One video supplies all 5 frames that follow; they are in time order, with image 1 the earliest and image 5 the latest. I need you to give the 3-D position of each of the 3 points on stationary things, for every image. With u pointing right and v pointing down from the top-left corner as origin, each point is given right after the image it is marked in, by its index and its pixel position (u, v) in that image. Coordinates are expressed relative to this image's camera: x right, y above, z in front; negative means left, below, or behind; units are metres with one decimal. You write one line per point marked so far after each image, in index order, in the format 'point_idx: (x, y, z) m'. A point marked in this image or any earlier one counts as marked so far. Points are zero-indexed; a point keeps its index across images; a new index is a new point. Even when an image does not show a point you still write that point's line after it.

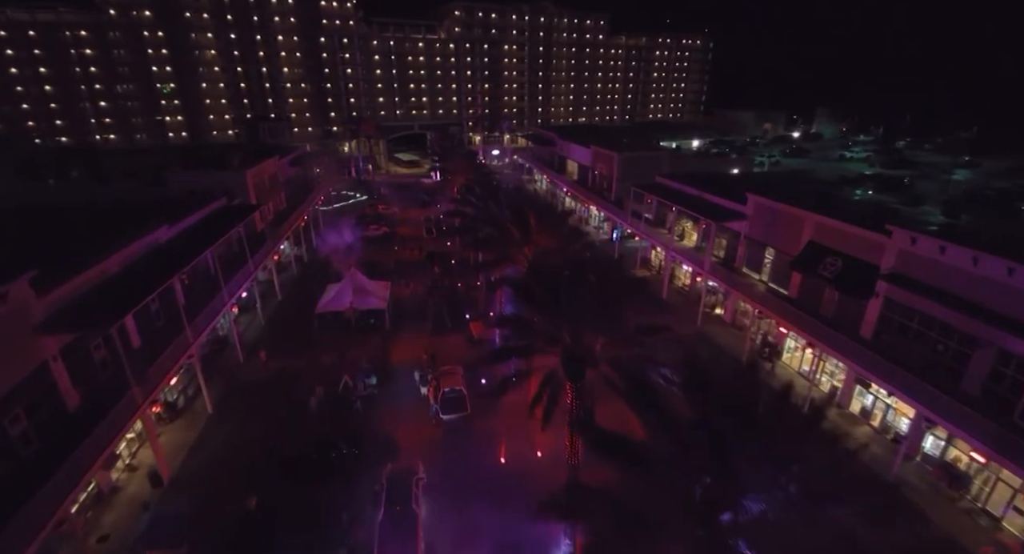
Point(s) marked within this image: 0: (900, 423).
0: (+15.0, -5.6, +18.0) m
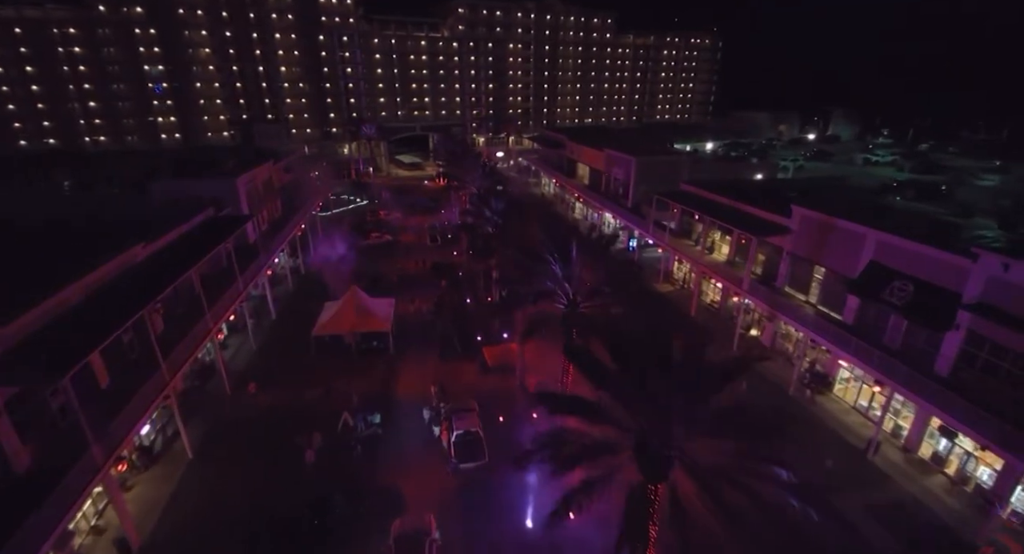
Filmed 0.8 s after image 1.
0: (+15.9, -6.6, +15.7) m
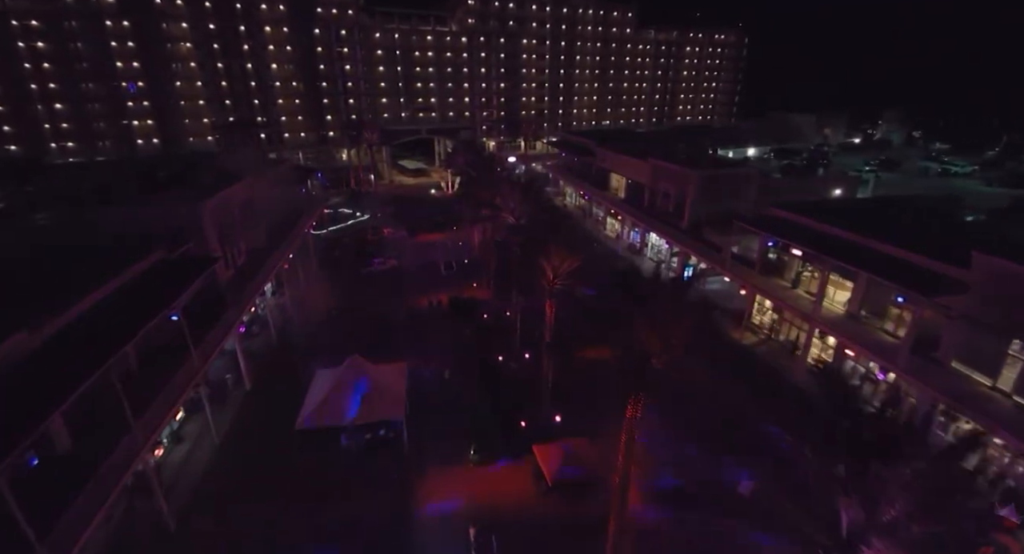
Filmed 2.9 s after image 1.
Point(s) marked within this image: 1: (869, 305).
0: (+18.1, -9.1, +9.4) m
1: (+15.1, -1.2, +19.7) m
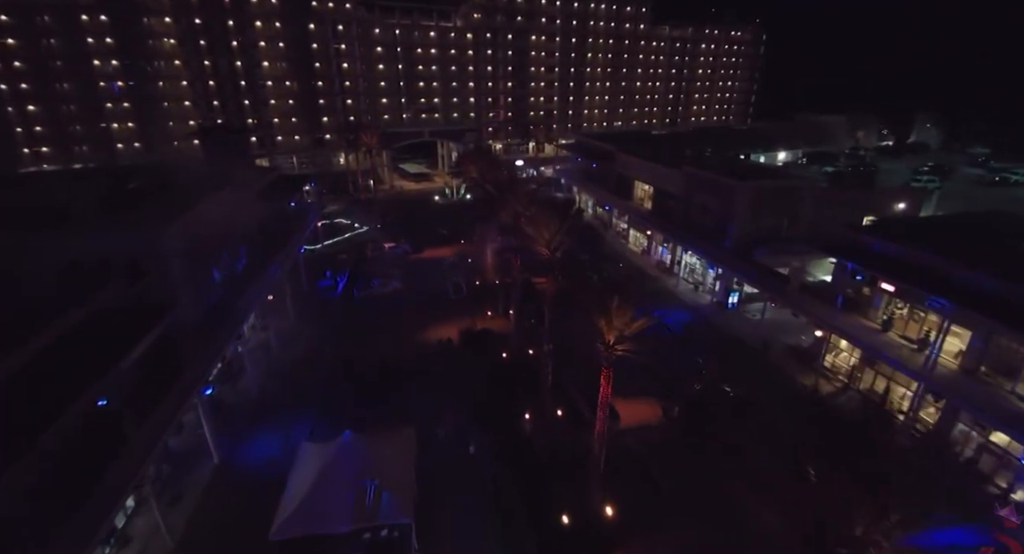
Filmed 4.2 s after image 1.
0: (+19.3, -10.7, +5.5) m
1: (+16.3, -2.8, +15.8) m
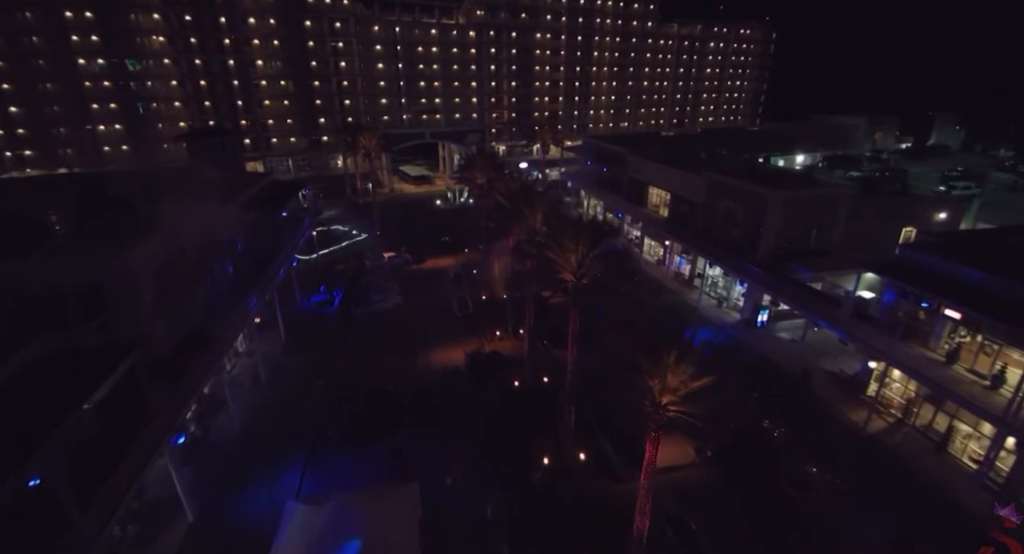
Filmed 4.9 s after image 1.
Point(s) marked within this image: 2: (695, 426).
0: (+19.9, -11.6, +3.4) m
1: (+16.9, -3.7, +13.7) m
2: (+7.3, -5.9, +18.6) m
